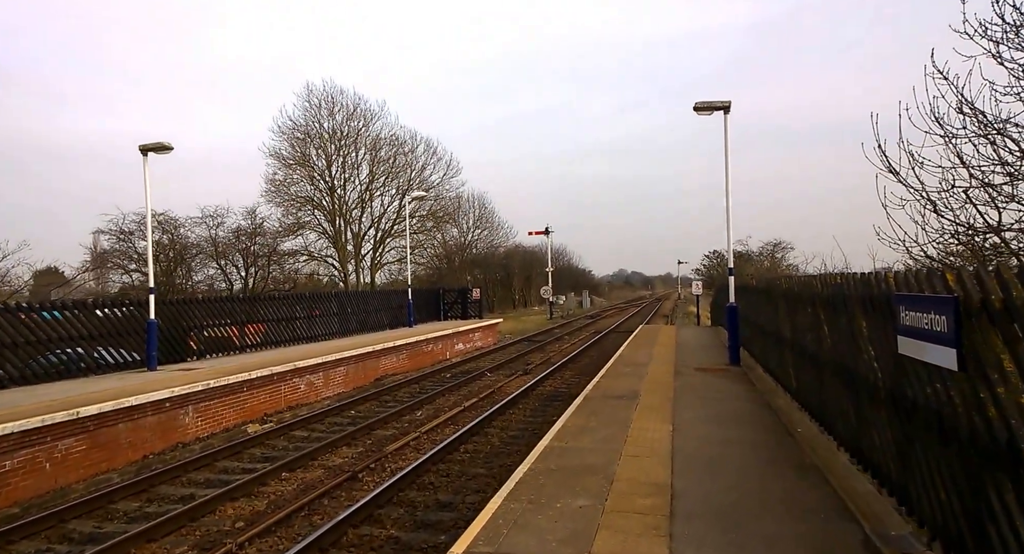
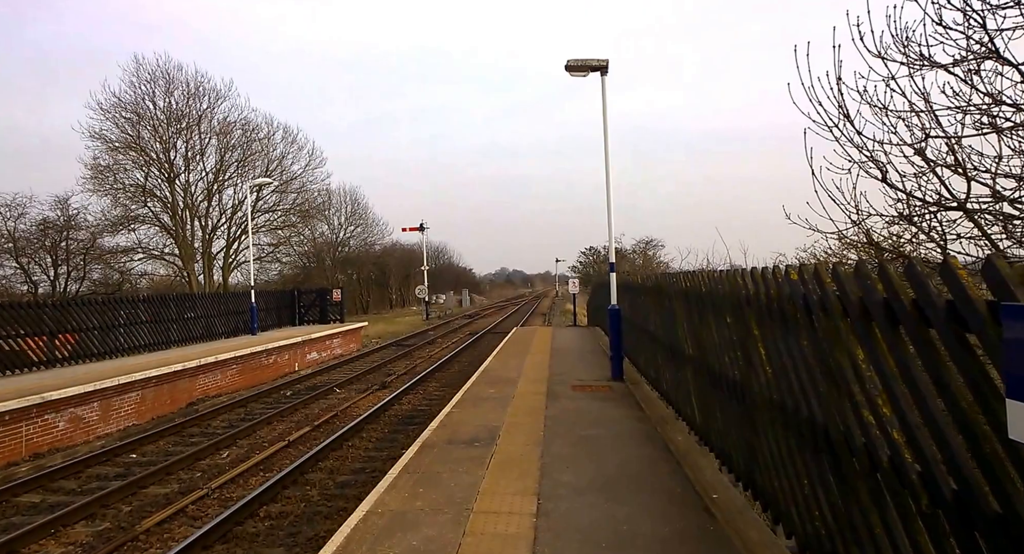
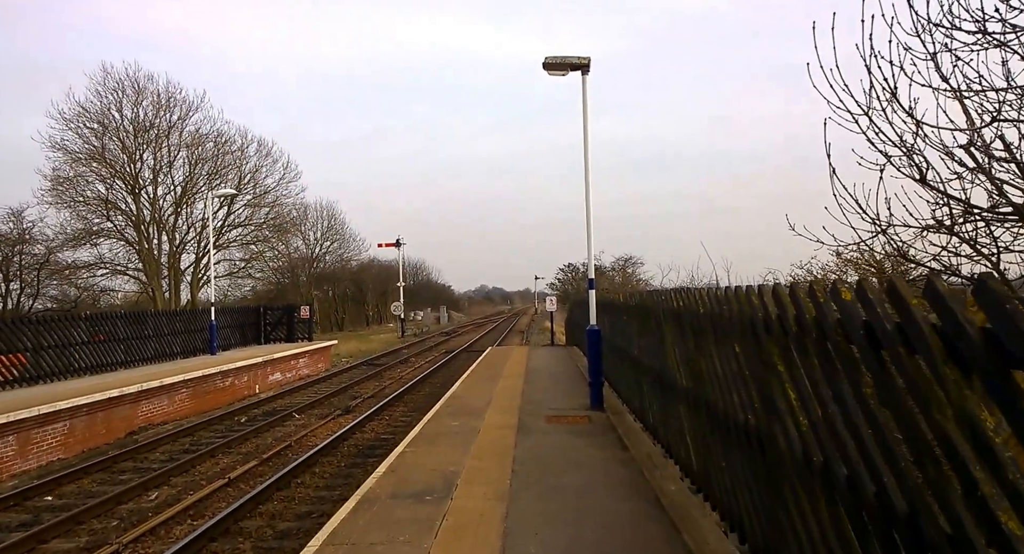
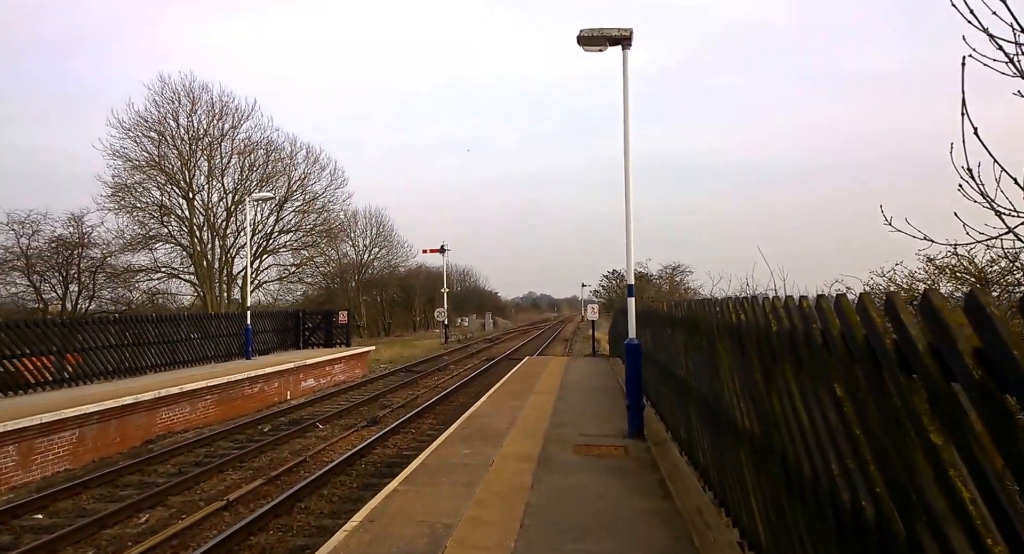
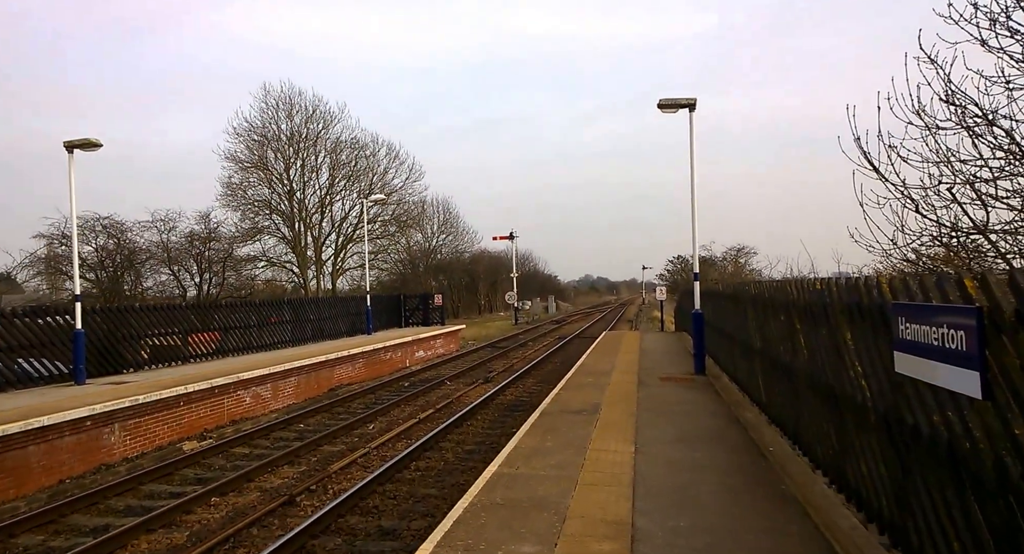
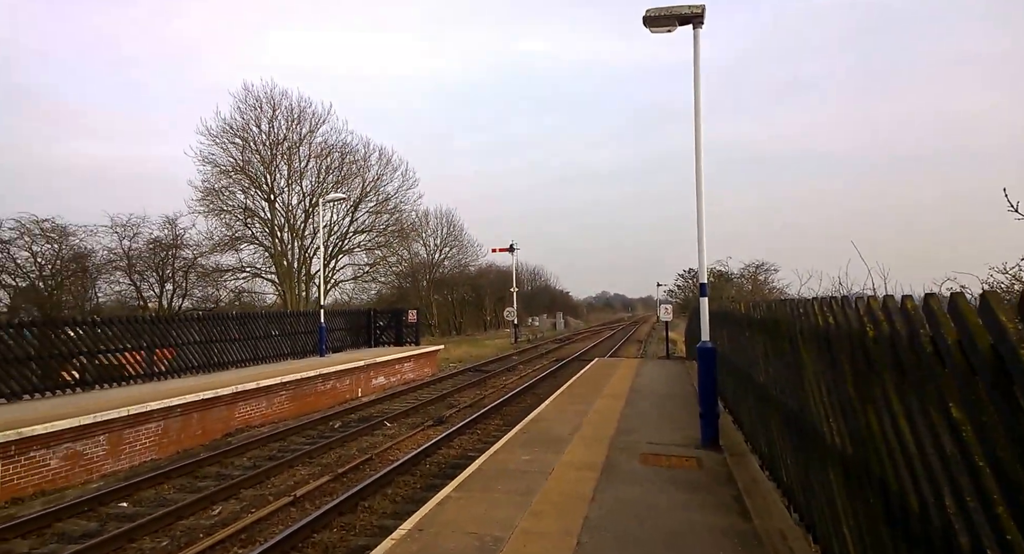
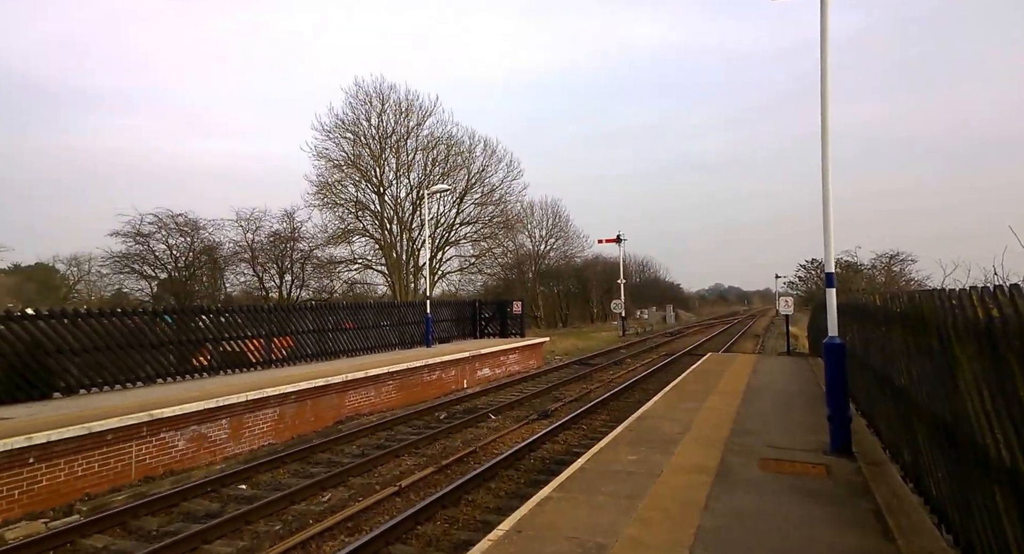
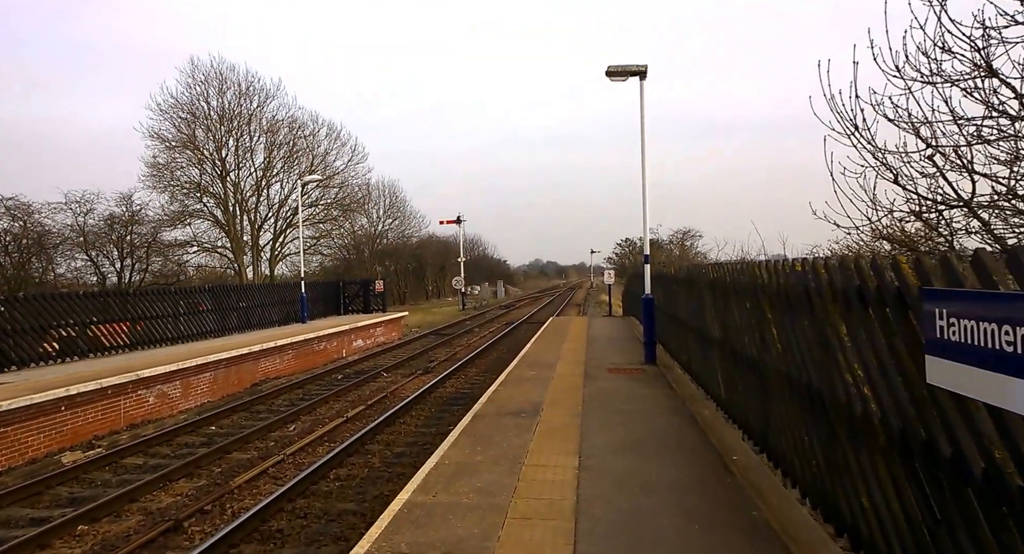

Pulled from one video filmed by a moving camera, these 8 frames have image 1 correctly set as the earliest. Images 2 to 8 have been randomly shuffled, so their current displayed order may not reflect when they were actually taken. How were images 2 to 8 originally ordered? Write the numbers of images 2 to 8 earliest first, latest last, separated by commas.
5, 8, 2, 3, 4, 6, 7
